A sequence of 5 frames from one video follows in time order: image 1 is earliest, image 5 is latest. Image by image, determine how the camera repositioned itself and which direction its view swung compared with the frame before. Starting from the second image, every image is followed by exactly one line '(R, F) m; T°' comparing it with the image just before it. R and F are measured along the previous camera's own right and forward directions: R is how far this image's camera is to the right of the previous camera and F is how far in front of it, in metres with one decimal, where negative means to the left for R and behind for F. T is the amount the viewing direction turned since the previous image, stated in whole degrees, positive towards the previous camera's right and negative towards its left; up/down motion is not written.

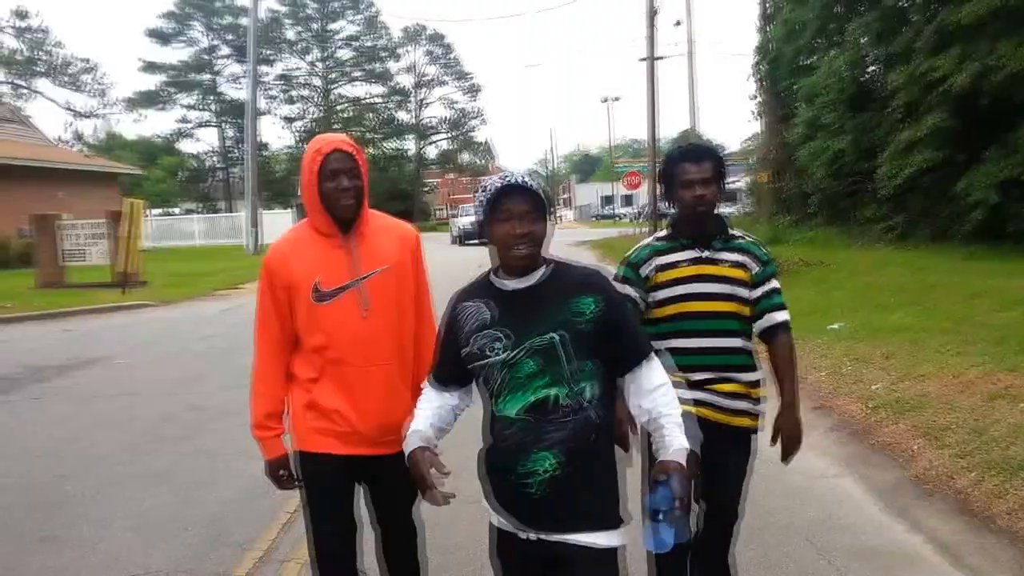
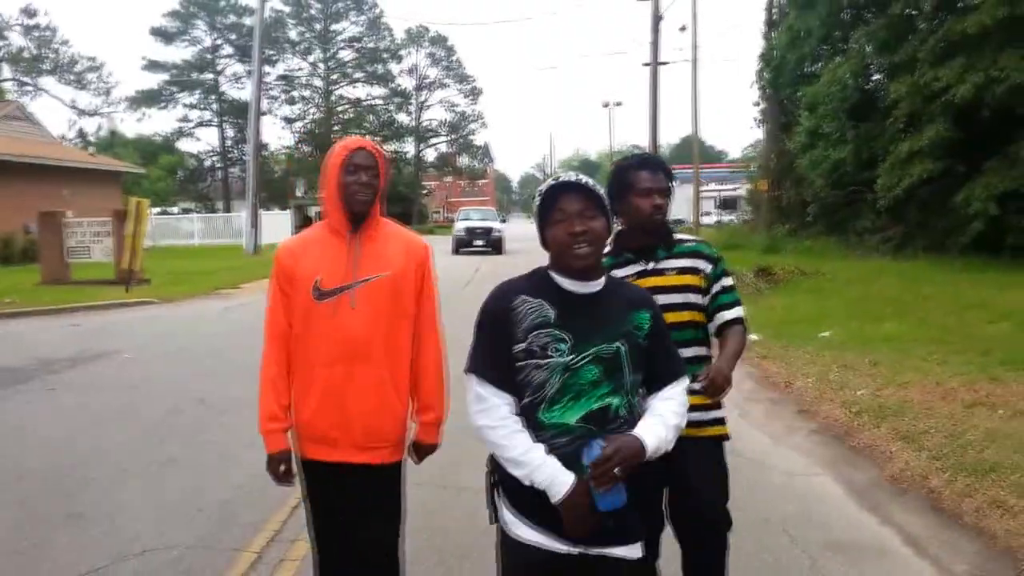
(0.0, -0.3) m; 0°
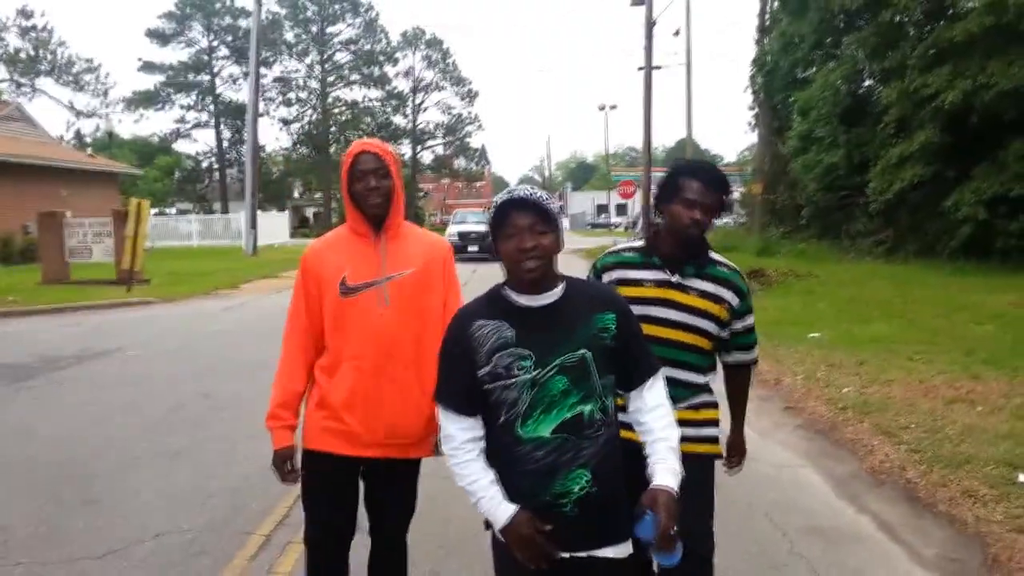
(0.0, -0.2) m; 0°
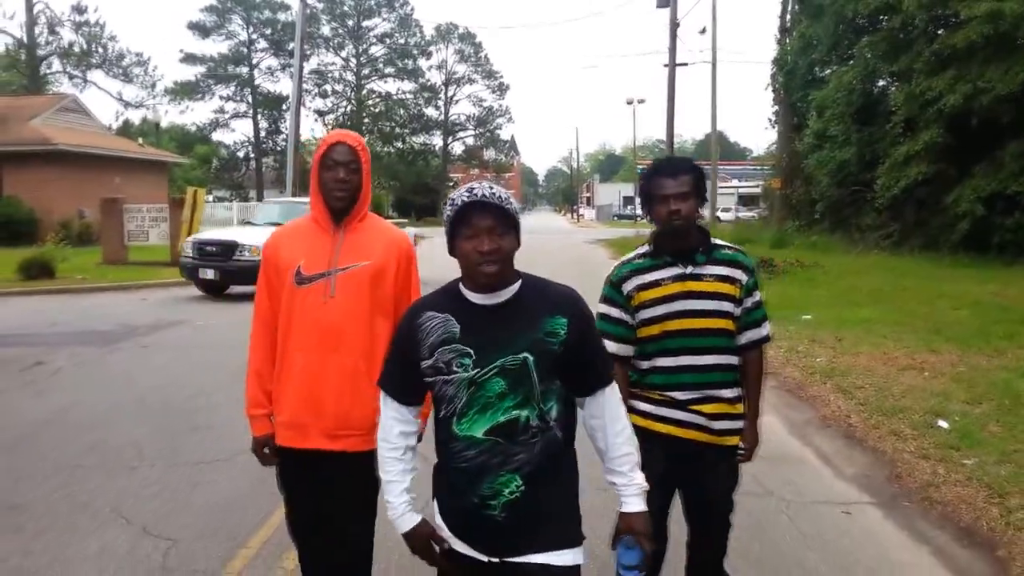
(+0.1, -1.4) m; -2°
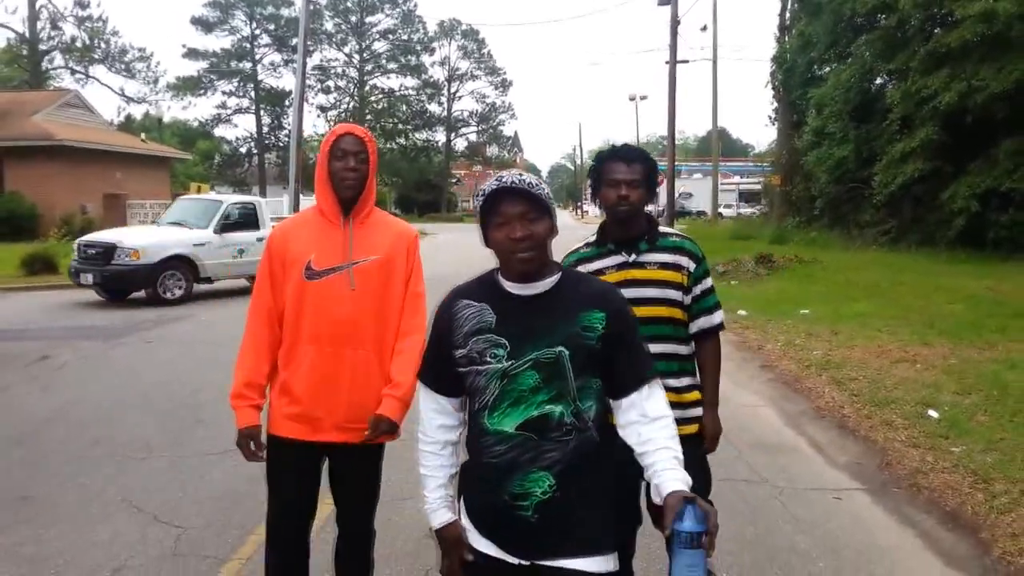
(0.0, -0.2) m; 0°
